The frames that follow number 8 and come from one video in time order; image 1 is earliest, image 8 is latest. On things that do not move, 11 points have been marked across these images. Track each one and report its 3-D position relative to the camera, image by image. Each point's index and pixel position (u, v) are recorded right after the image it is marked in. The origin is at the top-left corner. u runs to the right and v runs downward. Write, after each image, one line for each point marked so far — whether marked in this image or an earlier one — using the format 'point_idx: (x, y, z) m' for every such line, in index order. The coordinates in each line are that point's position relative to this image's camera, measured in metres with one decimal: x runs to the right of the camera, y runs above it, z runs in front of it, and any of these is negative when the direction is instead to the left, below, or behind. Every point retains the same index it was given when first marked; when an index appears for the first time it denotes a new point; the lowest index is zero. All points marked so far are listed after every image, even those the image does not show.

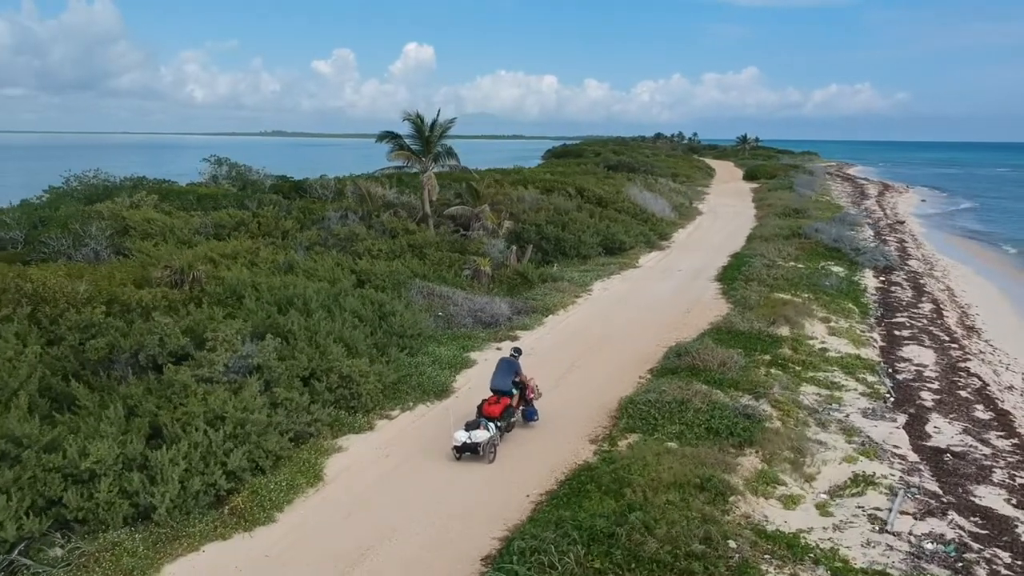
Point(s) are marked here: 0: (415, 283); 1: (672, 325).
0: (-1.7, +0.1, +17.8) m
1: (+2.5, -0.7, +16.8) m
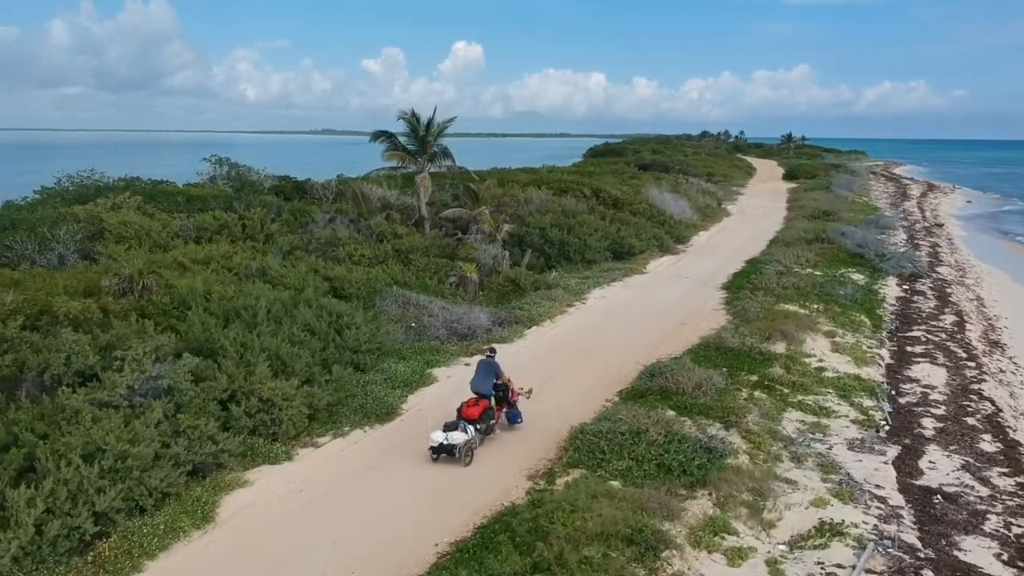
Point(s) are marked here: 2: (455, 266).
0: (-2.0, 0.0, +16.8) m
1: (+2.2, -0.8, +15.7) m
2: (-1.1, +0.4, +19.0) m
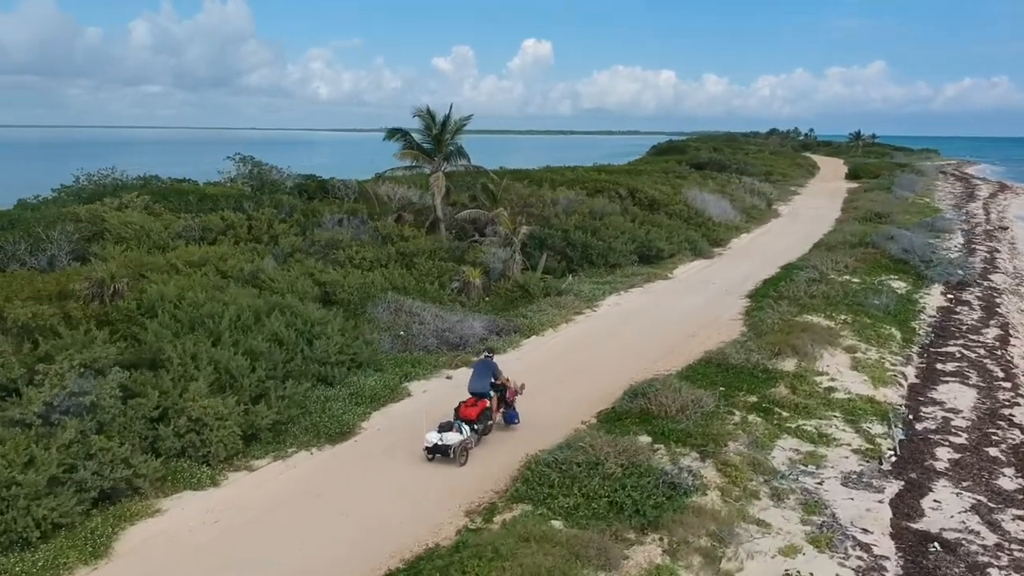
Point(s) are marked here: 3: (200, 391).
0: (-2.1, -0.1, +16.1) m
1: (+2.1, -1.0, +14.7) m
2: (-1.0, +0.3, +18.2) m
3: (-3.1, -1.0, +9.7) m
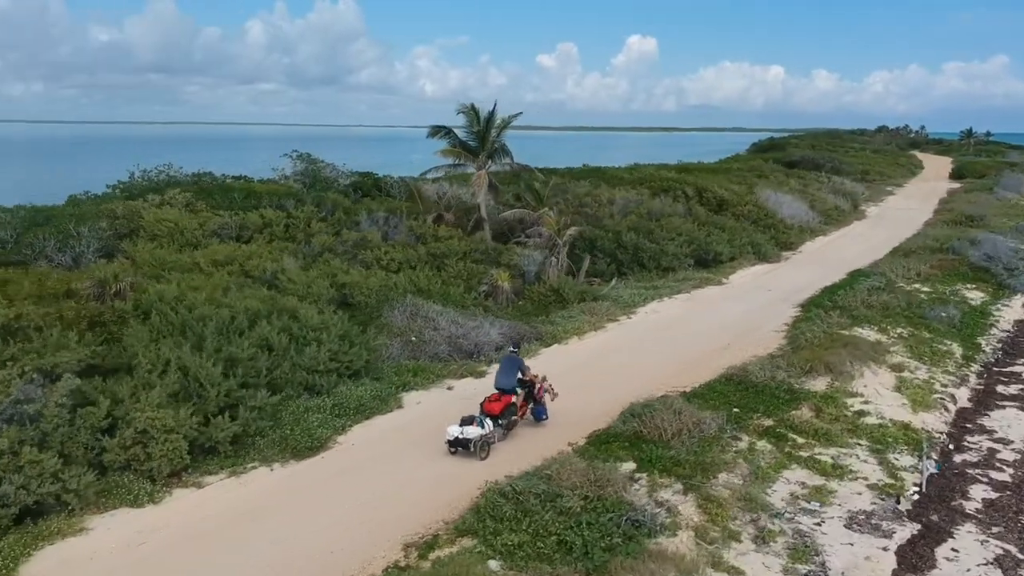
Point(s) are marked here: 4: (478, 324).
0: (-1.7, -0.2, +15.5) m
1: (+2.3, -1.1, +13.7) m
2: (-0.4, +0.3, +17.5) m
3: (-3.3, -1.1, +9.3) m
4: (-0.5, -0.5, +14.9) m
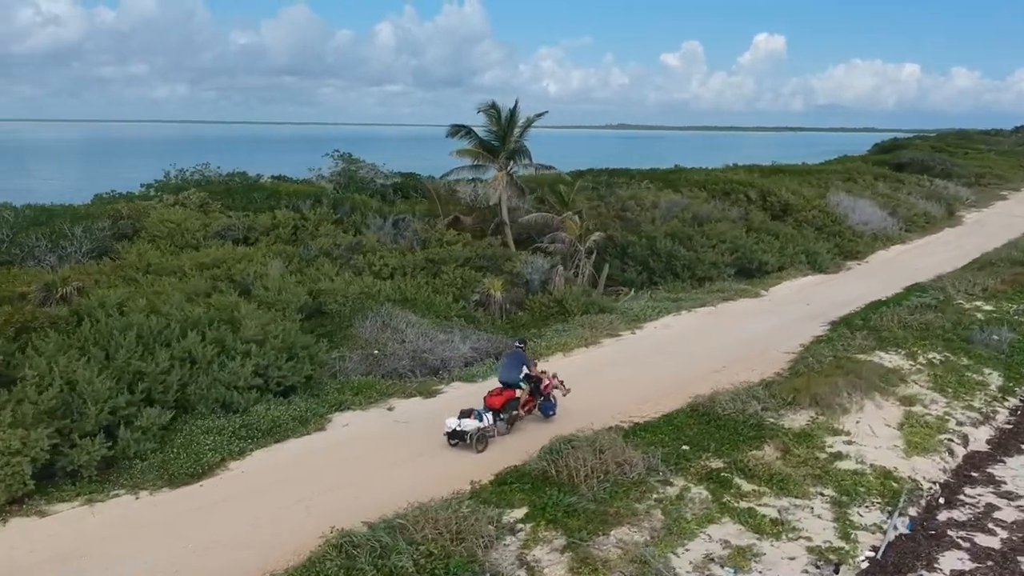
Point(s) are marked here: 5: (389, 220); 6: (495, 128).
0: (-1.9, -0.3, +14.6) m
1: (+1.8, -1.3, +12.3) m
2: (-0.4, +0.1, +16.4) m
3: (-4.3, -1.1, +8.6) m
4: (-0.9, -0.7, +13.9) m
5: (-2.4, +1.4, +19.6) m
6: (-0.3, +3.2, +19.8) m
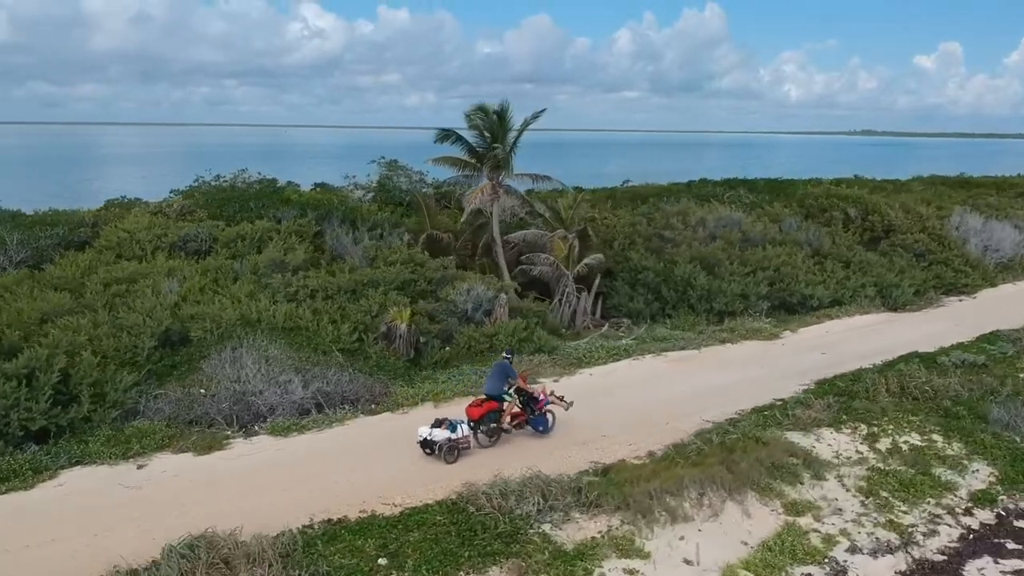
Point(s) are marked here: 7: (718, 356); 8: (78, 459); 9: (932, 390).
0: (-3.4, -0.6, +12.8) m
1: (-0.3, -1.8, +9.7) m
2: (-1.5, -0.3, +14.2) m
3: (-7.1, -1.3, +7.5) m
4: (-2.5, -1.1, +11.8) m
5: (-2.7, +1.0, +17.8) m
6: (-0.5, +2.8, +17.6) m
7: (+3.1, -1.0, +14.7) m
8: (-4.2, -1.6, +9.7) m
9: (+5.1, -1.3, +12.0) m
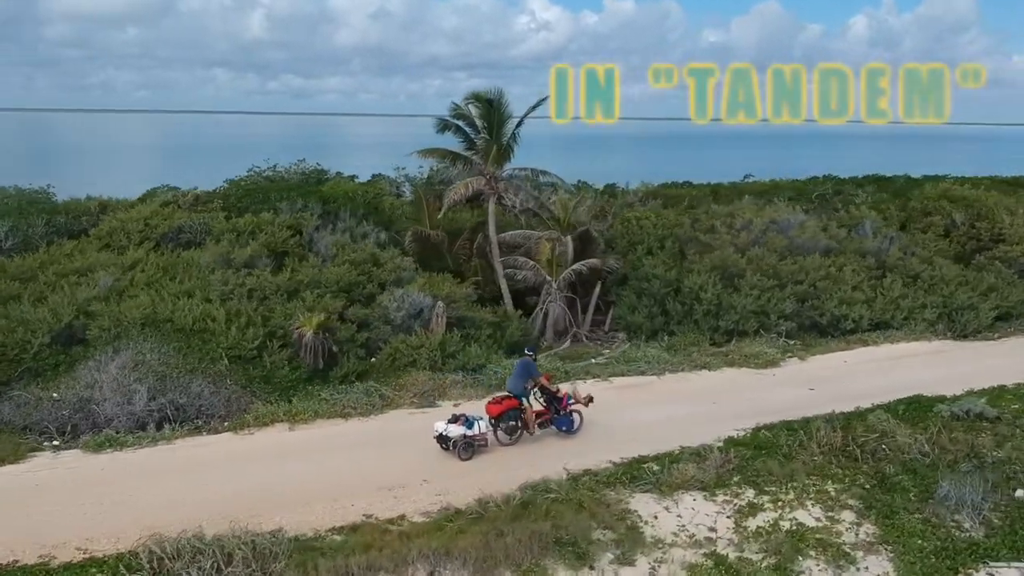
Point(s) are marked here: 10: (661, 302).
0: (-4.5, -0.6, +12.1) m
1: (-2.2, -1.9, +8.4) m
2: (-2.3, -0.3, +13.0) m
3: (-9.3, -1.2, +7.7) m
4: (-3.9, -1.1, +10.9) m
5: (-2.7, +1.0, +16.7) m
6: (-0.5, +2.7, +16.0) m
7: (+2.2, -1.2, +12.5) m
8: (-6.0, -1.6, +9.2) m
9: (+3.6, -1.6, +9.5) m
10: (+2.3, -0.2, +15.4) m
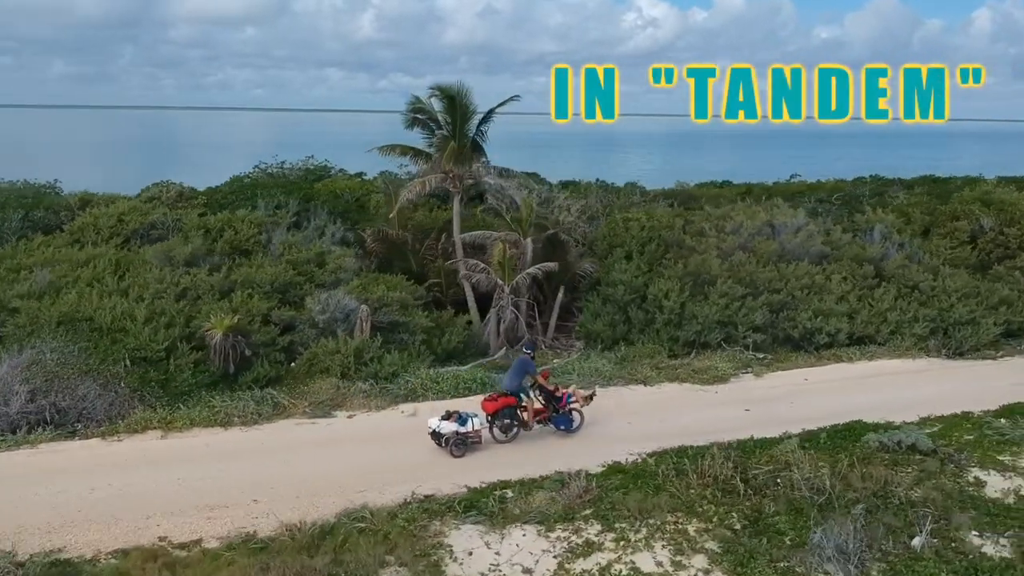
0: (-5.5, -0.6, +11.8) m
1: (-3.6, -1.9, +8.0) m
2: (-3.2, -0.4, +12.5) m
3: (-10.7, -1.1, +7.9) m
4: (-5.0, -1.1, +10.6) m
5: (-3.2, +1.0, +16.3) m
6: (-1.1, +2.6, +15.4) m
7: (+1.2, -1.3, +11.6) m
8: (-7.3, -1.6, +9.2) m
9: (+2.3, -1.7, +8.4) m
10: (+1.6, -0.3, +14.4) m
